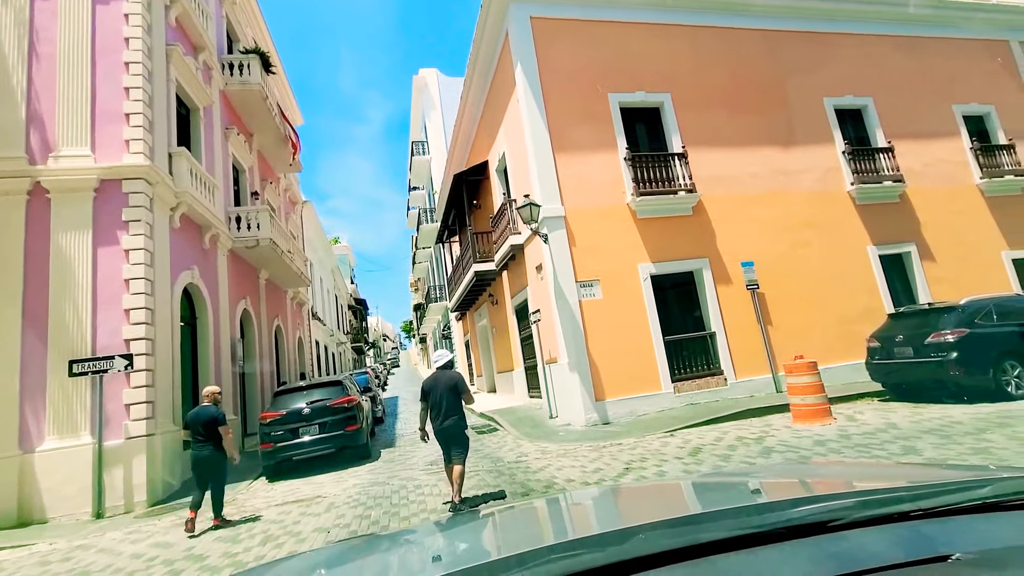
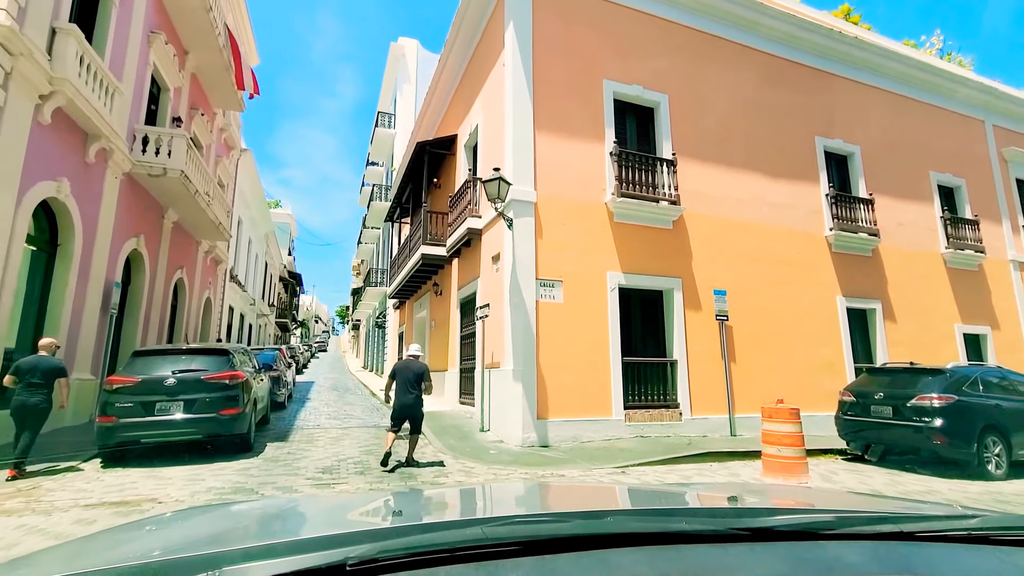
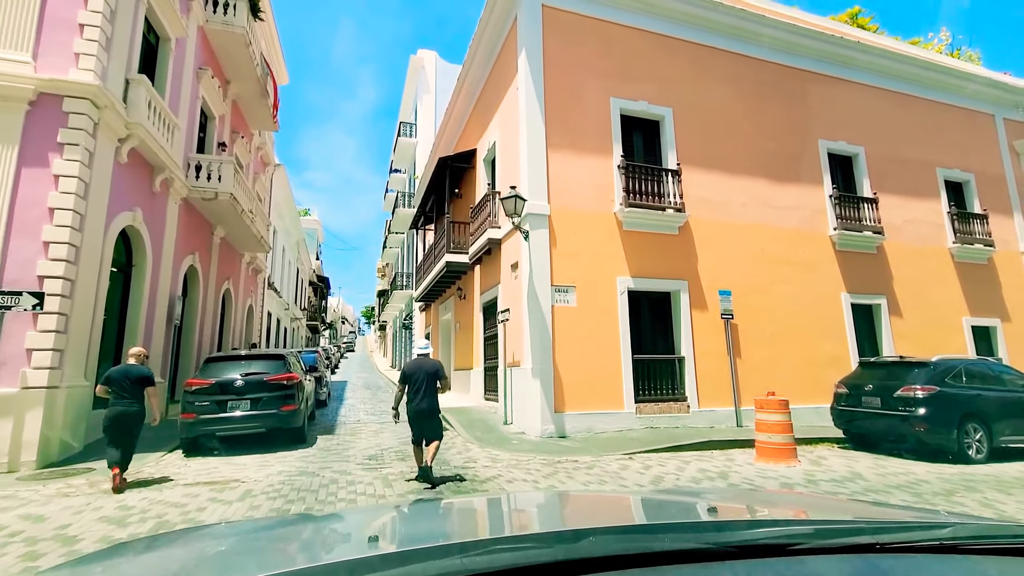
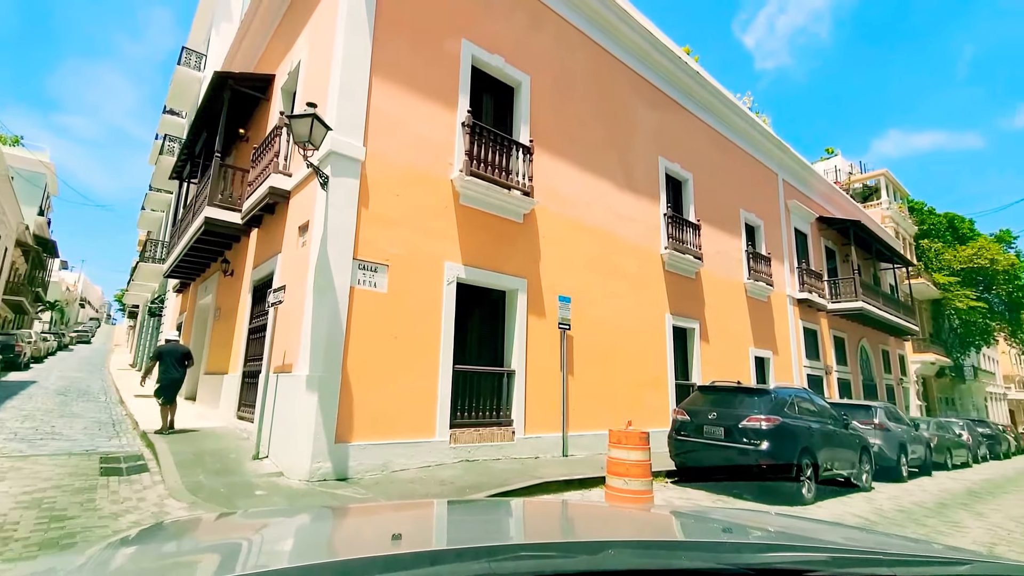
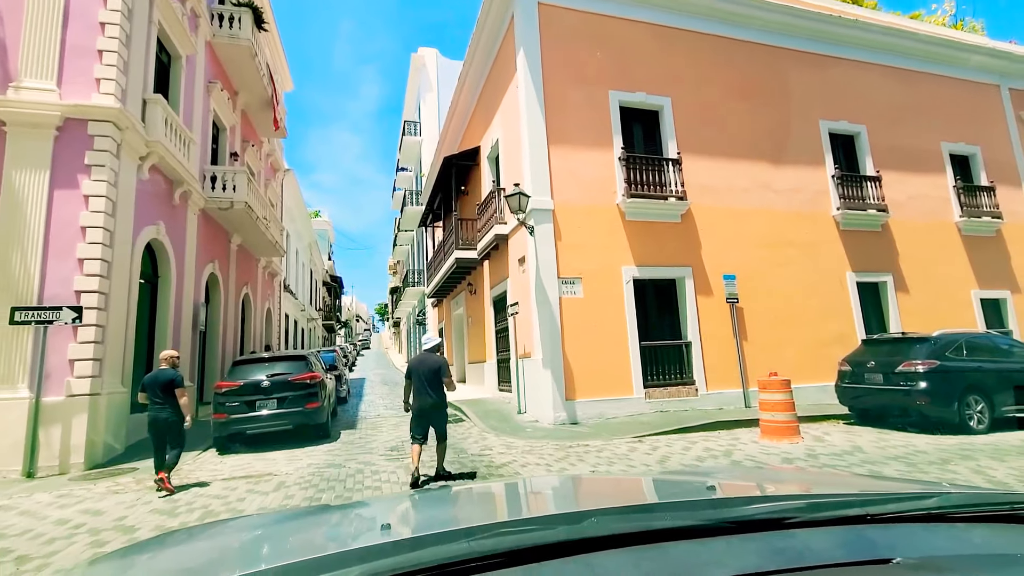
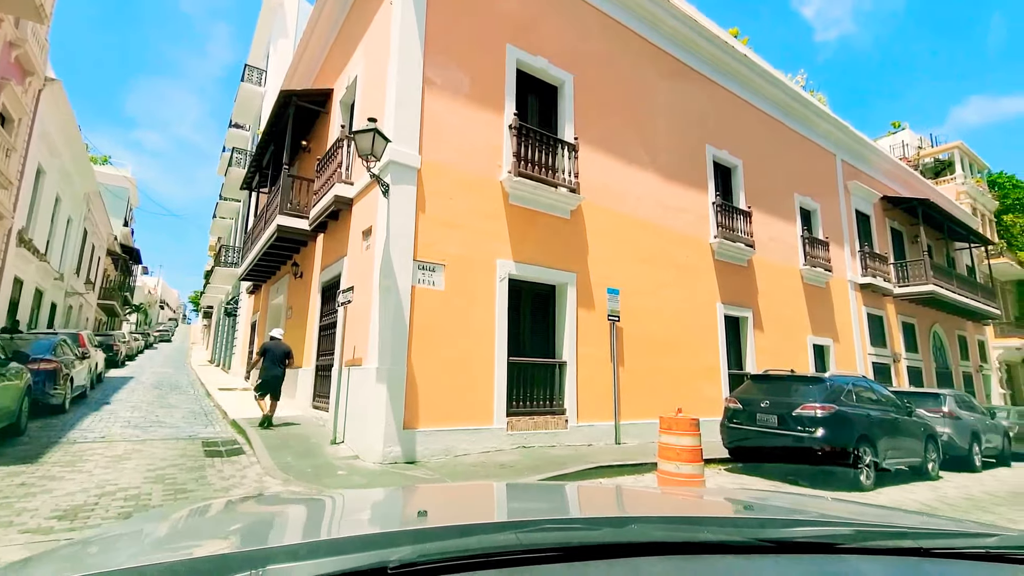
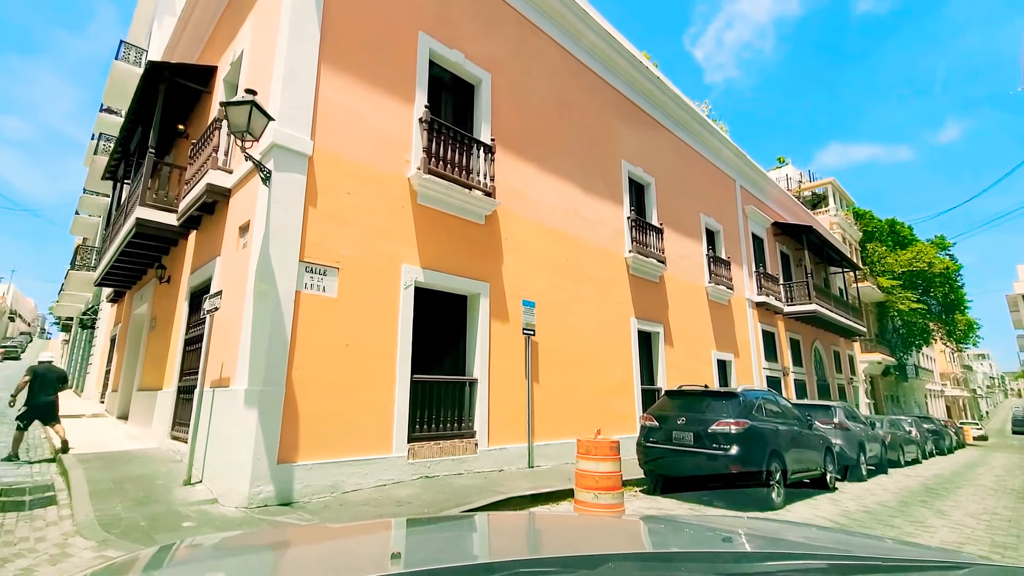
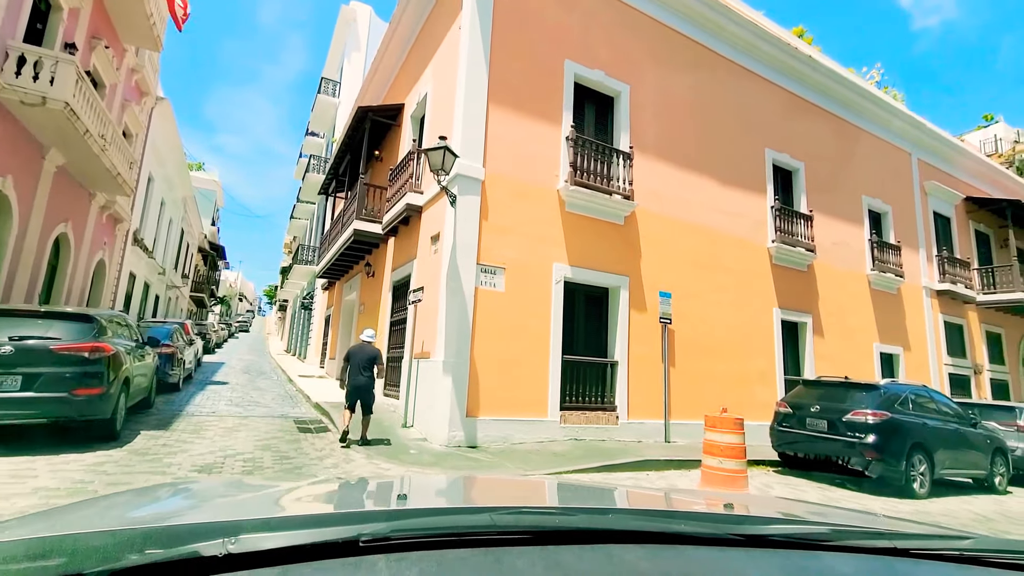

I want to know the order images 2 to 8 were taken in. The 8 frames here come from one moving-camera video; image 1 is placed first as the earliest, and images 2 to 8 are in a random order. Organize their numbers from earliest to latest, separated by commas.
5, 3, 2, 8, 6, 4, 7
